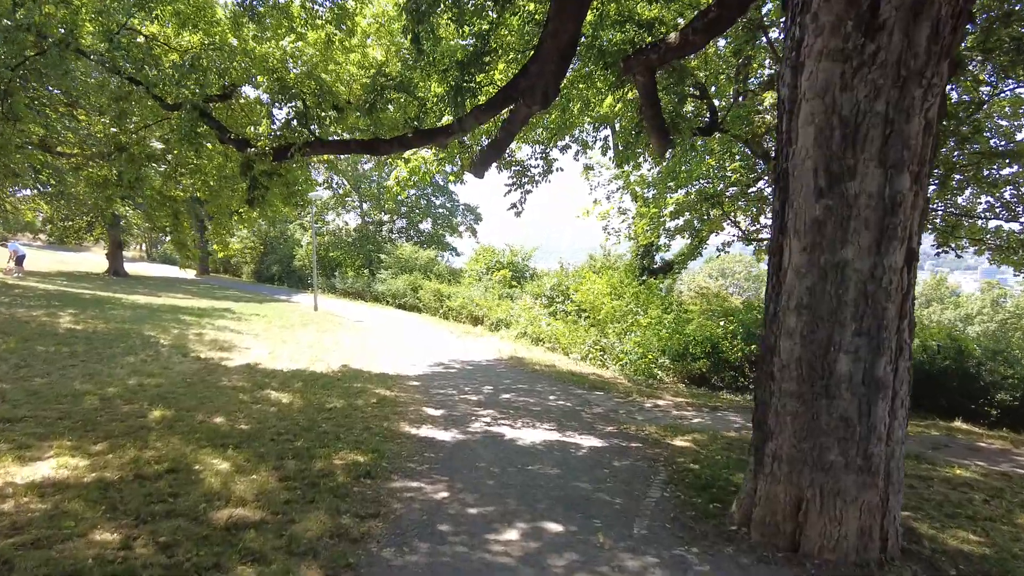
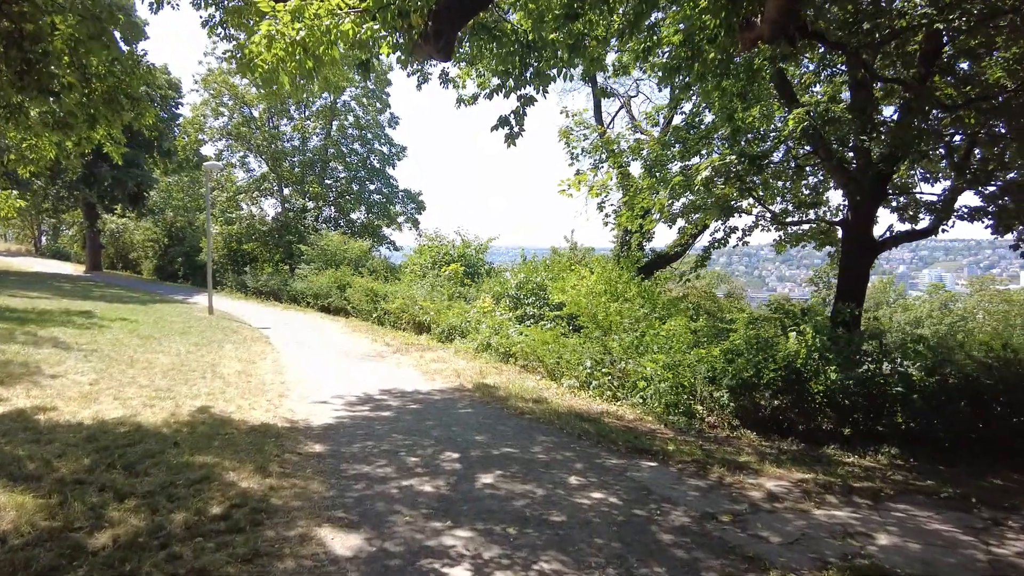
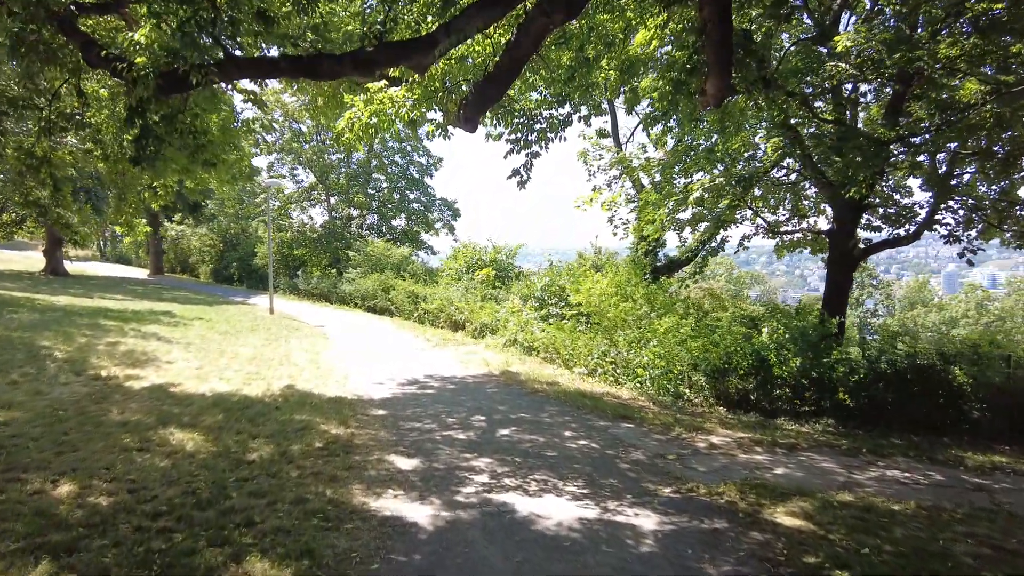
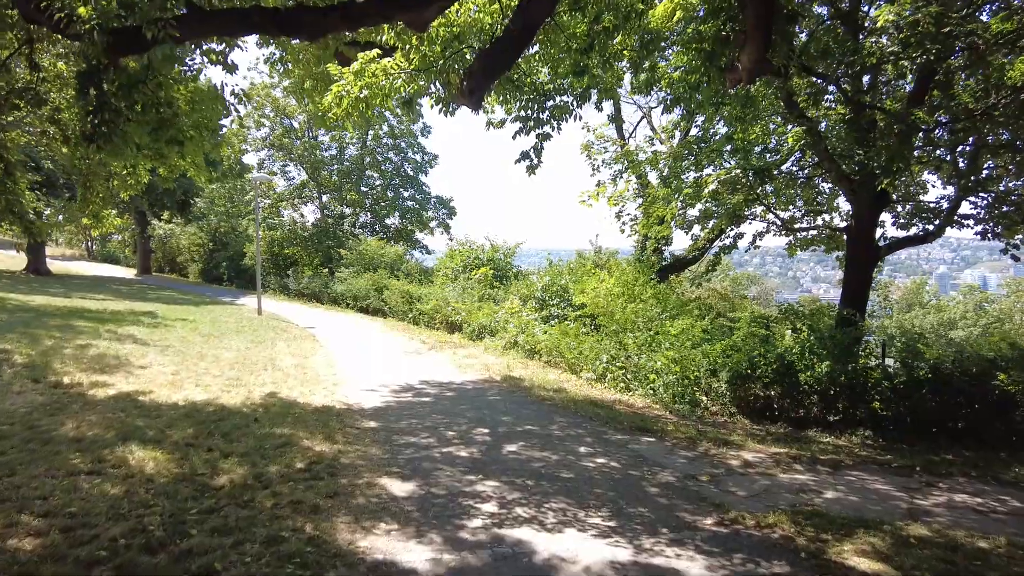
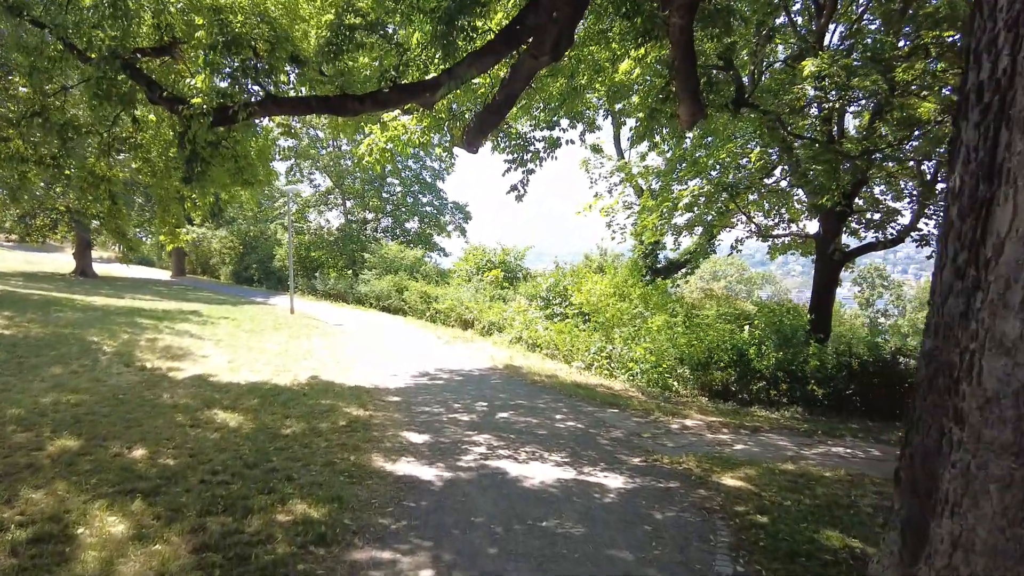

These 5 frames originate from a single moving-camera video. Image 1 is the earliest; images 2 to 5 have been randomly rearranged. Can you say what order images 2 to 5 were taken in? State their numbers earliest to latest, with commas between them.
5, 3, 4, 2
